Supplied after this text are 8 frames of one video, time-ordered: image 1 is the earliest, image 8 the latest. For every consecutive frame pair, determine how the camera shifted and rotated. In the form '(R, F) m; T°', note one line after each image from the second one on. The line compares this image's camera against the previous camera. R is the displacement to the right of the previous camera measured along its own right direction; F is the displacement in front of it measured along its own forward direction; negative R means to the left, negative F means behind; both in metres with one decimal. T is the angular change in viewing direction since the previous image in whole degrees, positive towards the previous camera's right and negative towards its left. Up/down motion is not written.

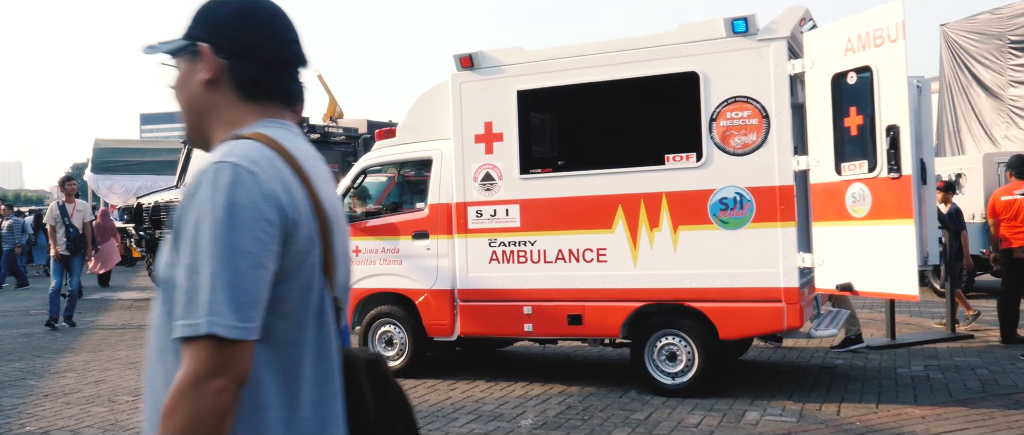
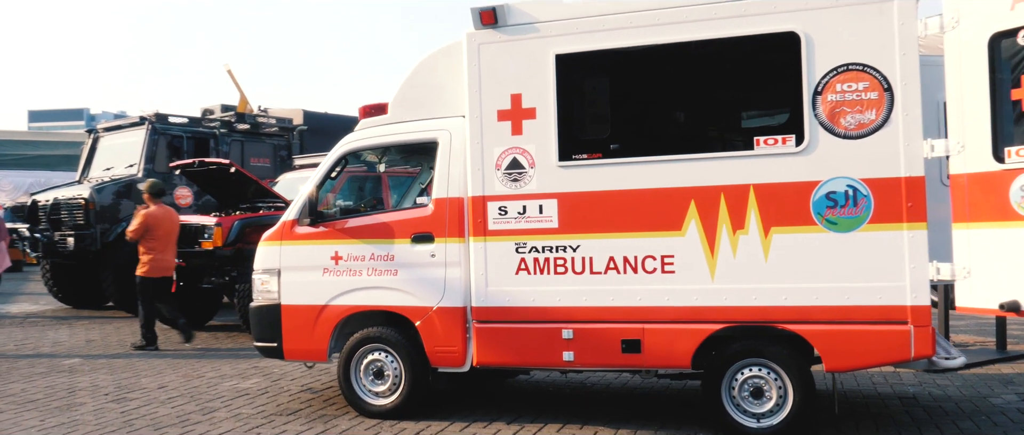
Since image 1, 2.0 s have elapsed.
(-0.9, +1.7) m; +6°
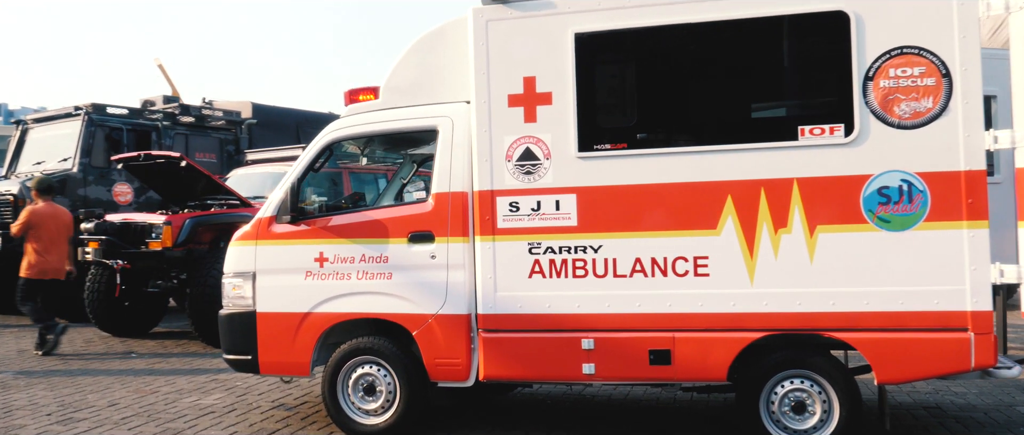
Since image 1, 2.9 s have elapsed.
(-0.5, +0.6) m; +4°
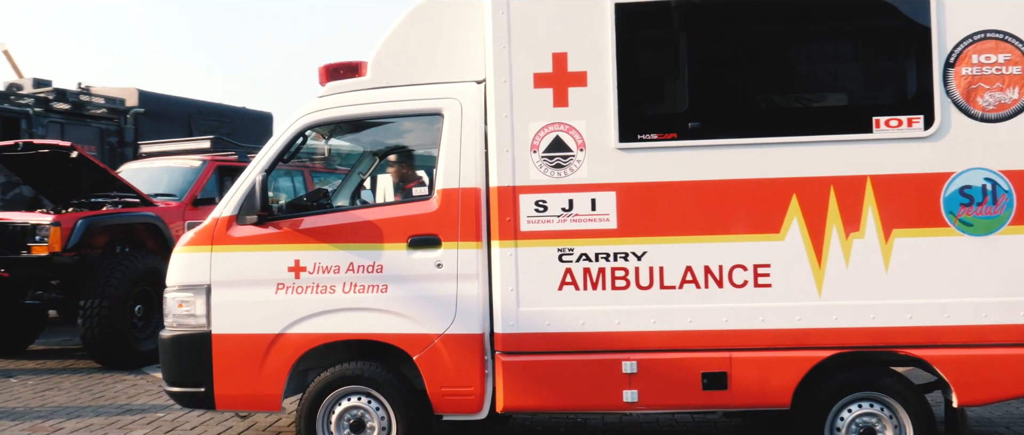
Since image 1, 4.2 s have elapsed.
(-0.8, +0.9) m; +9°
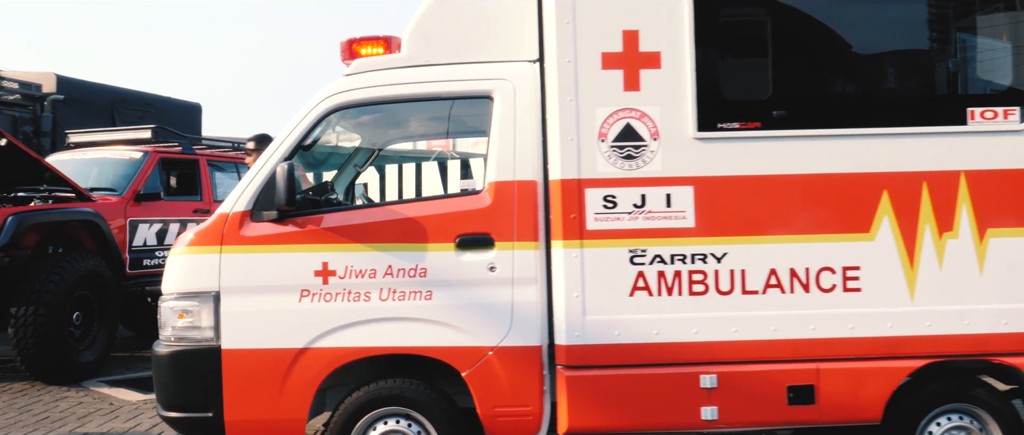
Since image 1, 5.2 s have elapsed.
(-0.7, +0.6) m; +6°
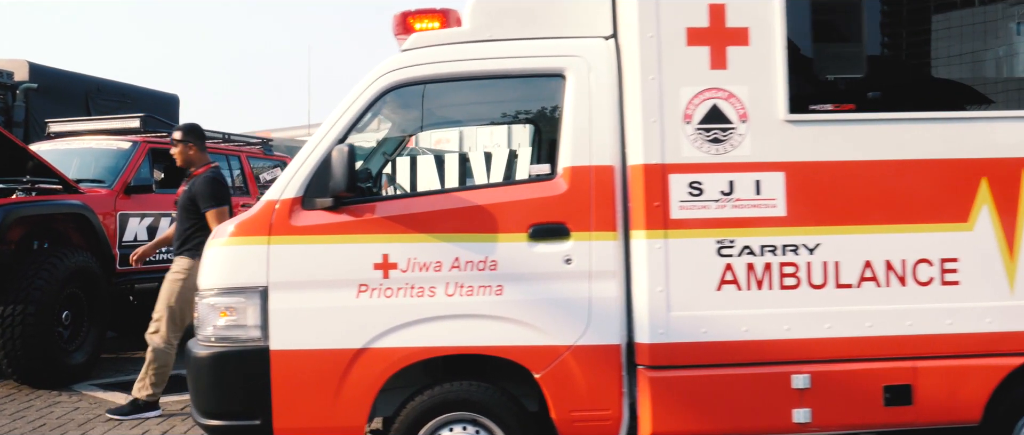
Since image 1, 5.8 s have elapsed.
(-0.5, +0.3) m; +3°
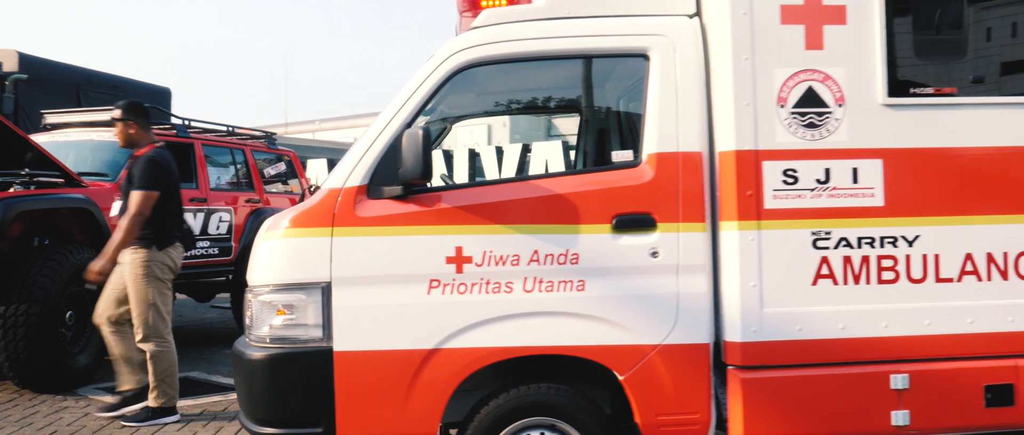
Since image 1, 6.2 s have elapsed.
(-0.4, +0.3) m; +2°
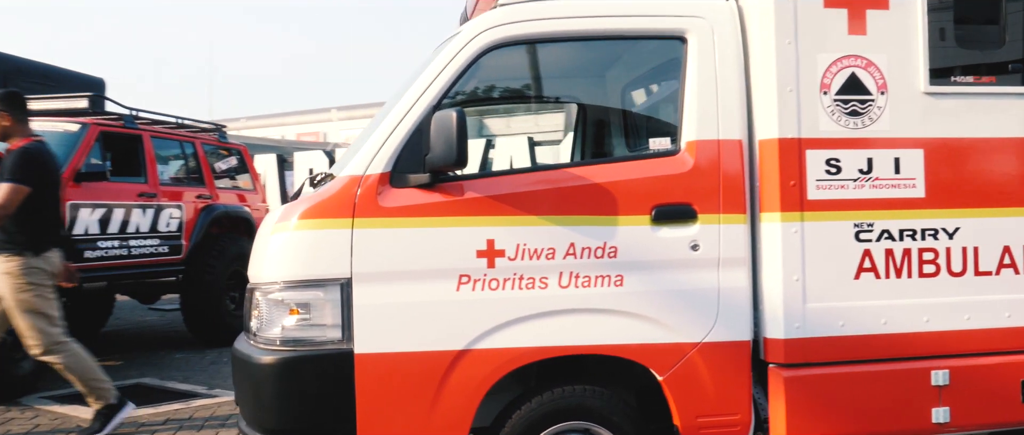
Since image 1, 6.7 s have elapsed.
(-0.4, +0.3) m; +5°
